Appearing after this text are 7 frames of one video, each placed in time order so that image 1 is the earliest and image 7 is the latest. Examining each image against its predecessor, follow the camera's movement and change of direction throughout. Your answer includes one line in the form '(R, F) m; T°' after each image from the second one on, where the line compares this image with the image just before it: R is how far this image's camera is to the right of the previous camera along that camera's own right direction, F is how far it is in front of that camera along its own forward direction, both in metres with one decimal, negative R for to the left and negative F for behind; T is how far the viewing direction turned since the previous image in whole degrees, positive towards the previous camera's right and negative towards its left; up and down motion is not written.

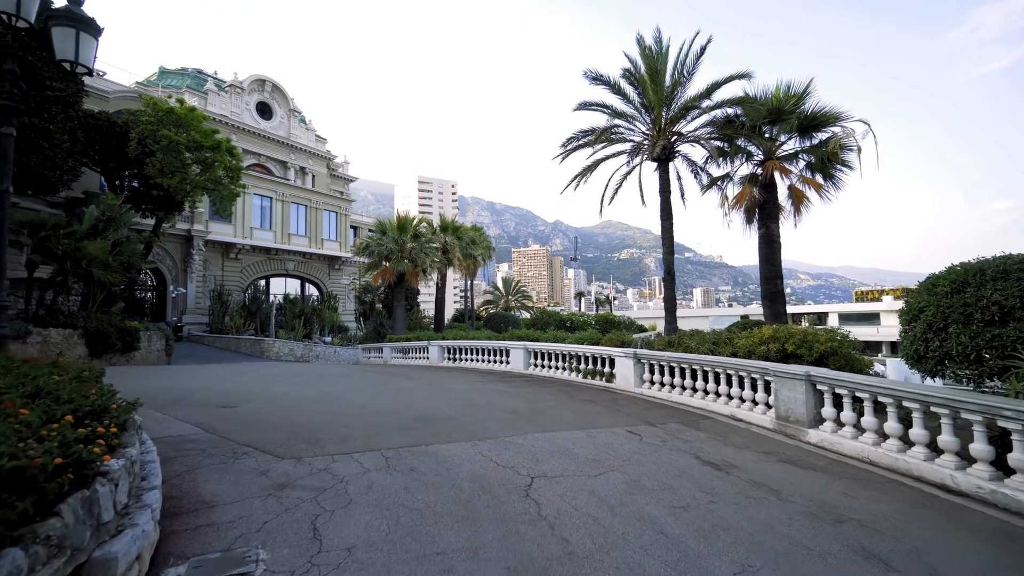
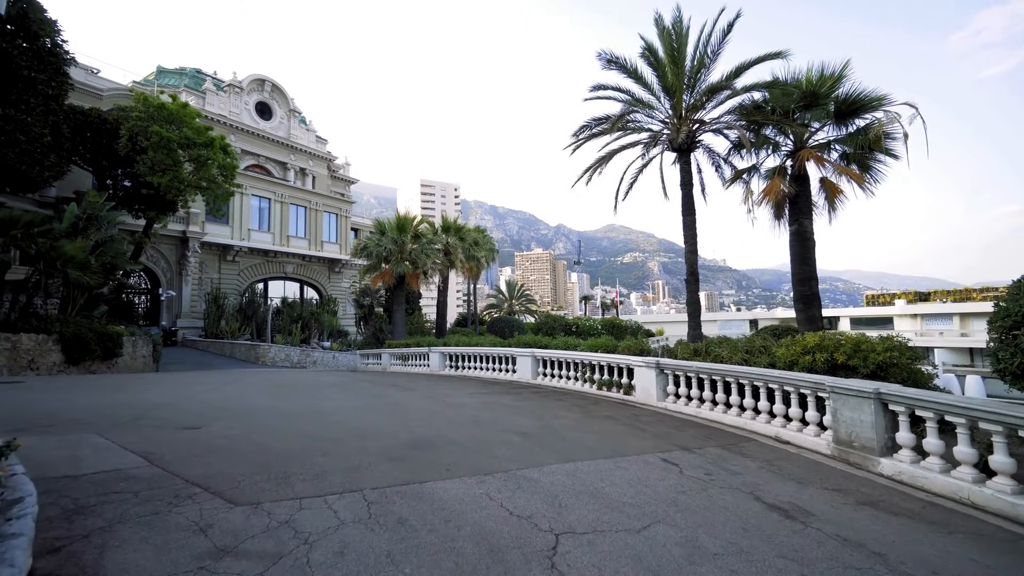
(-0.1, +1.0) m; 0°
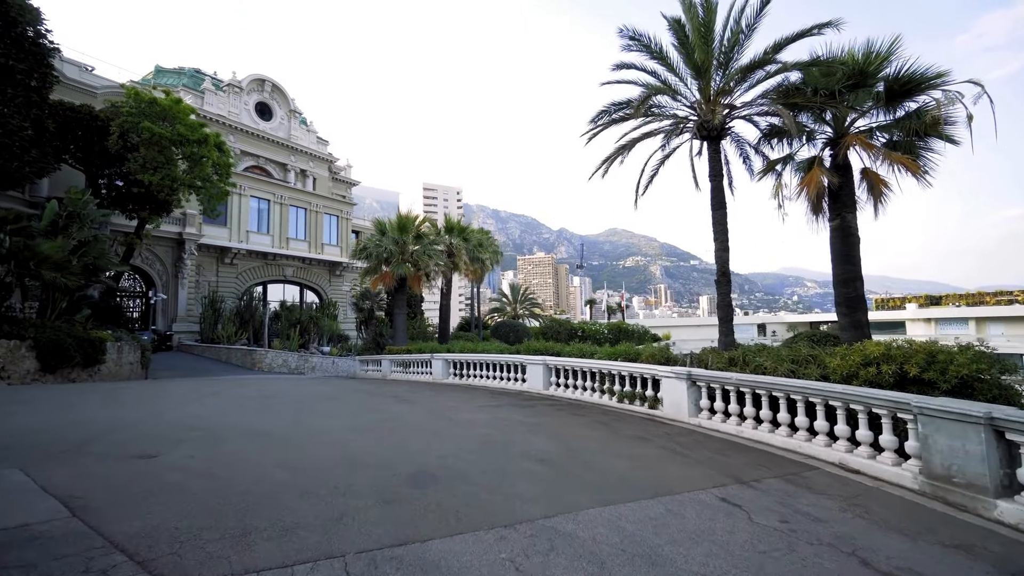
(-0.2, +1.0) m; 0°
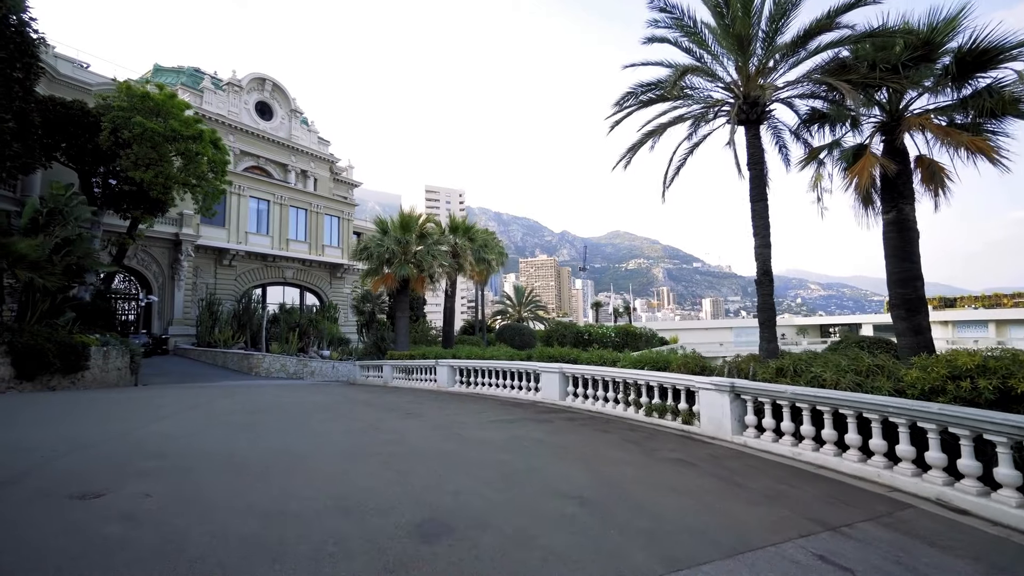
(-0.3, +1.0) m; 0°
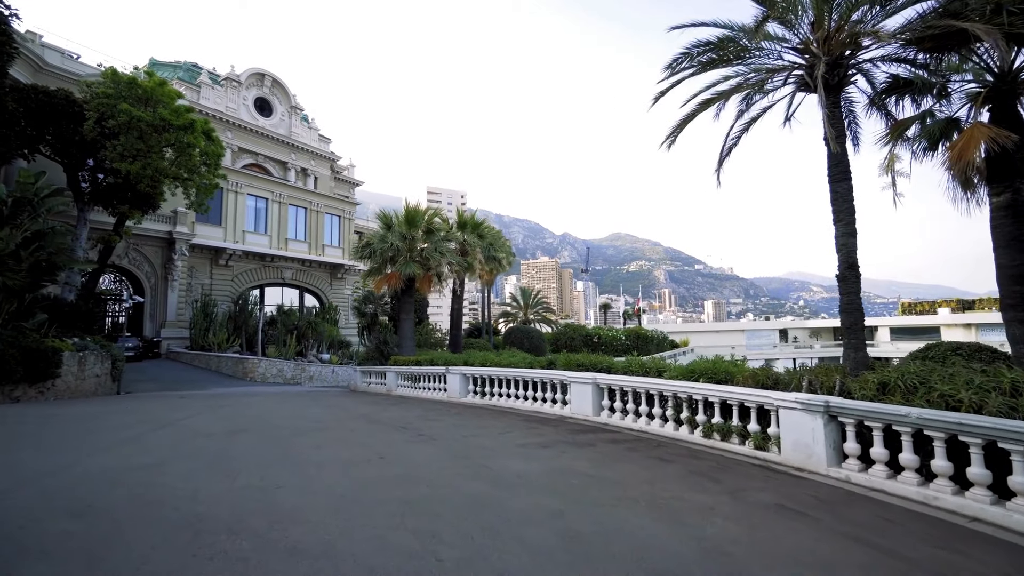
(-0.5, +1.5) m; 0°
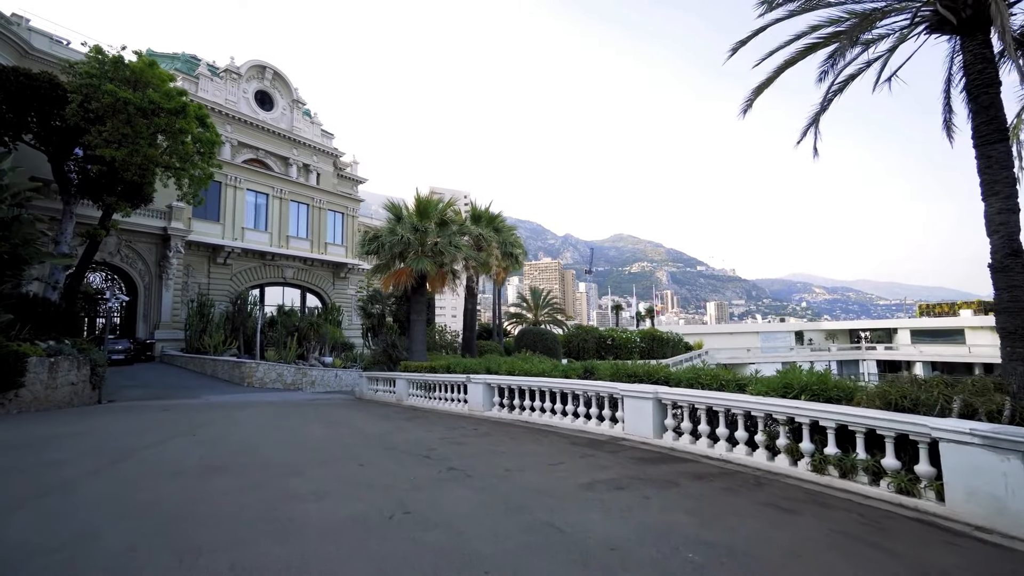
(-0.7, +1.7) m; 0°
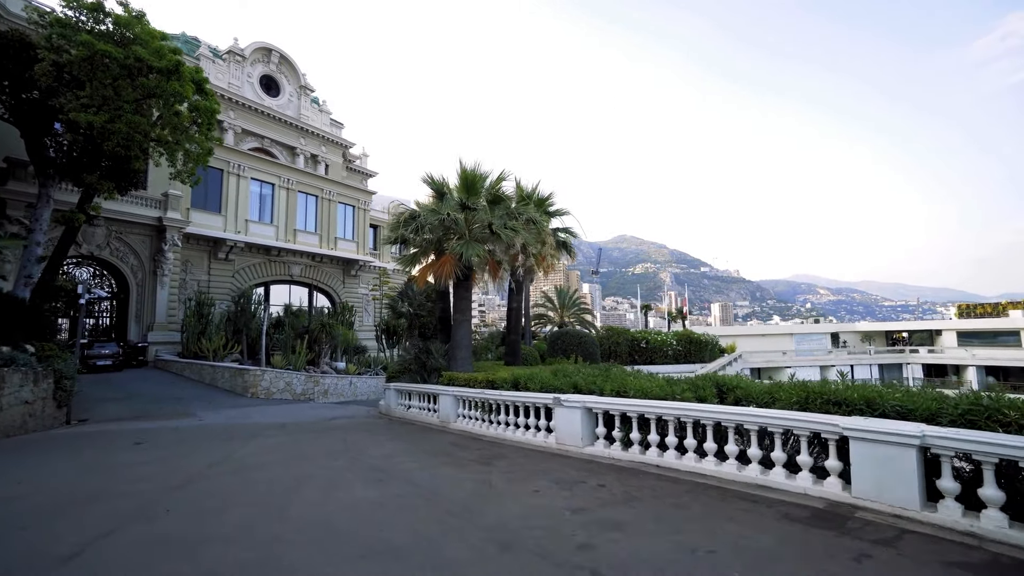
(-1.9, +3.1) m; 0°
